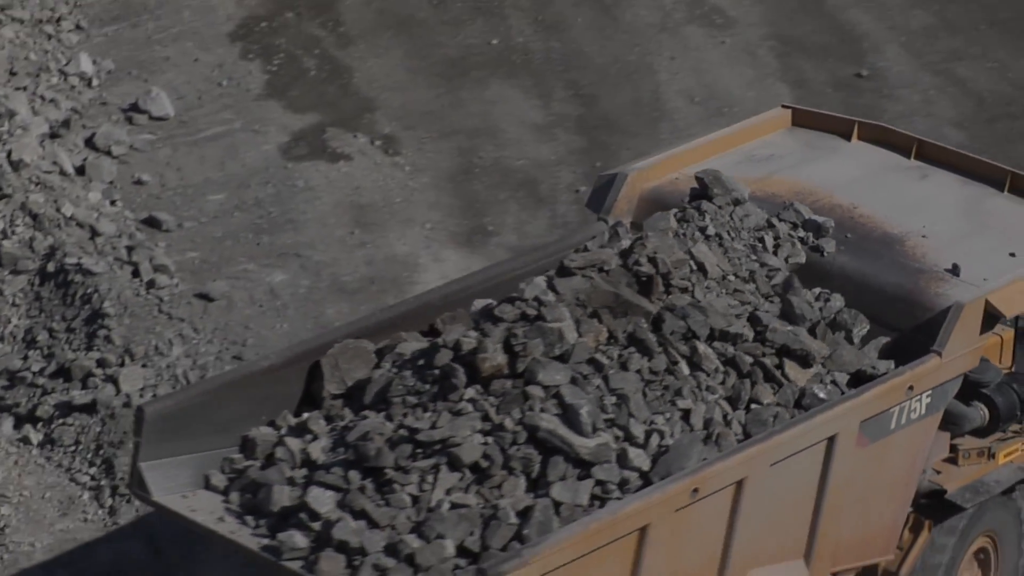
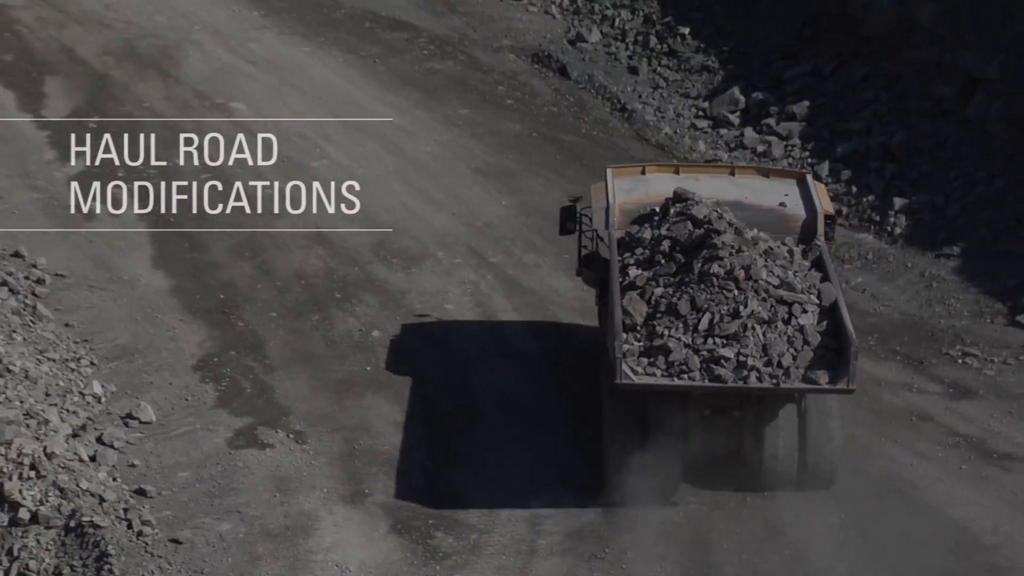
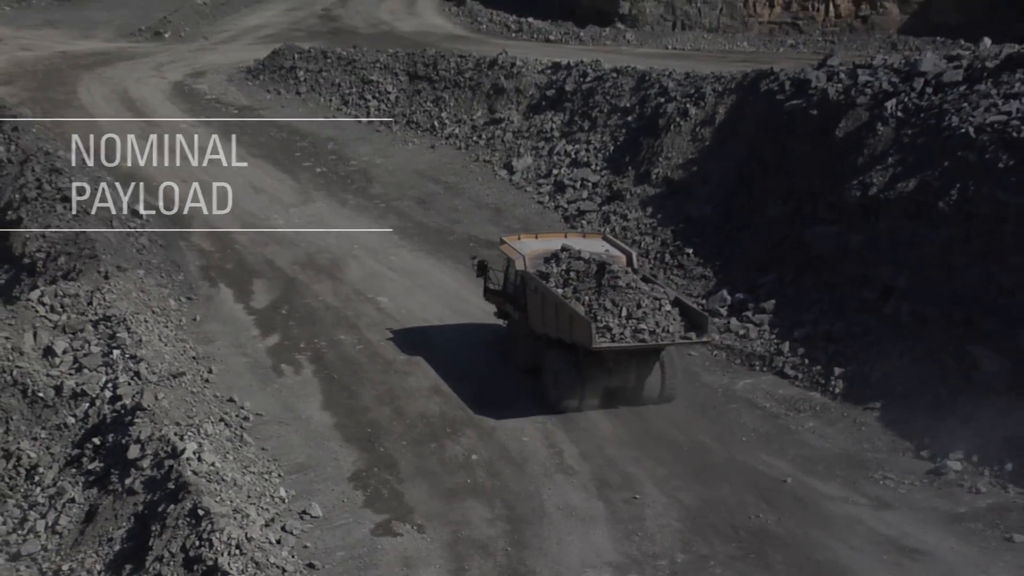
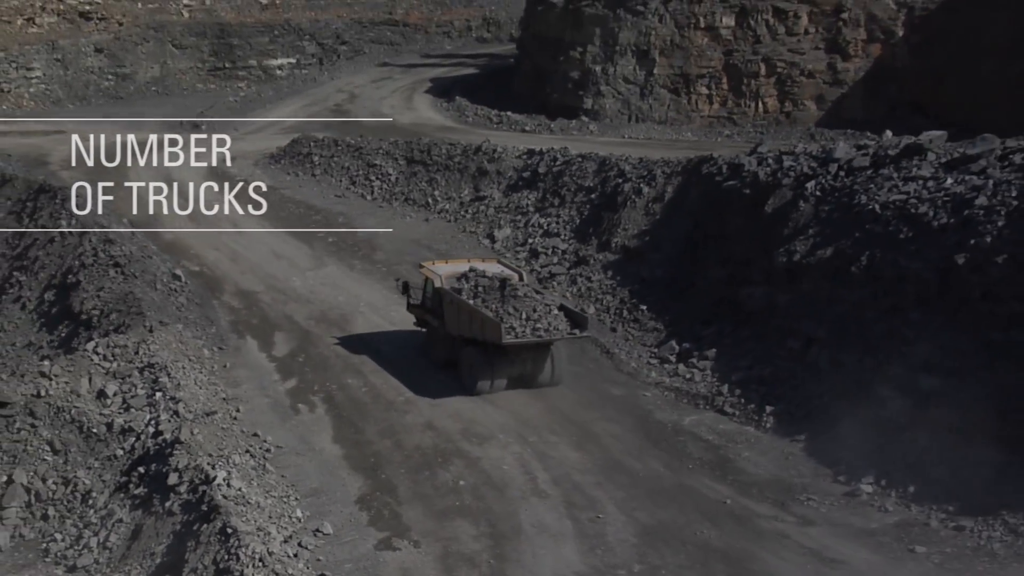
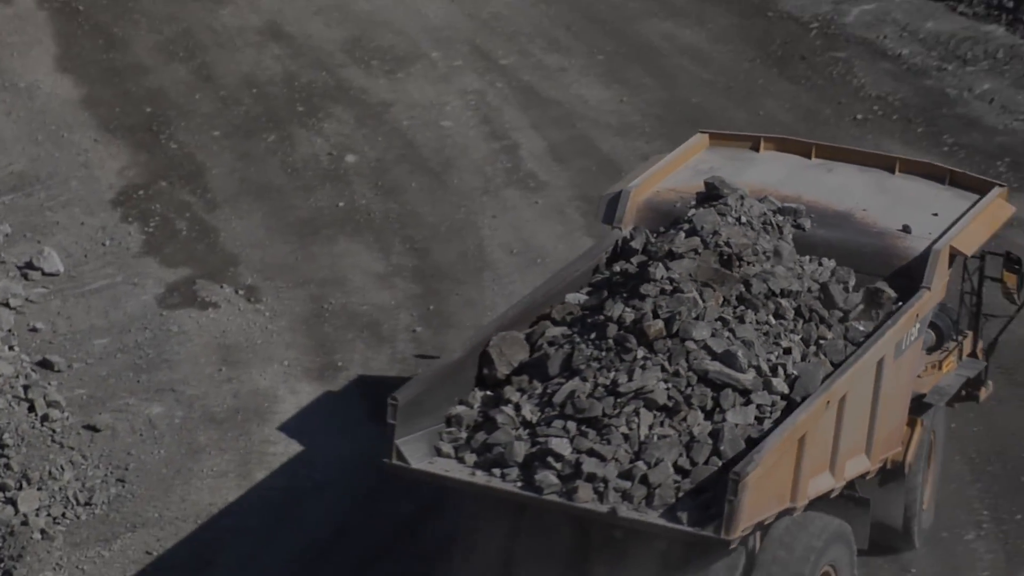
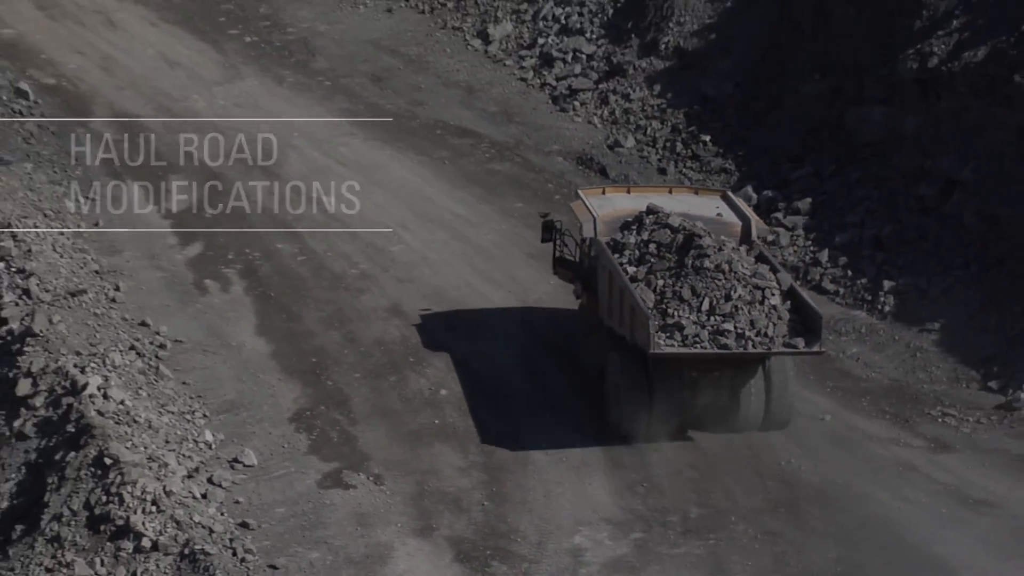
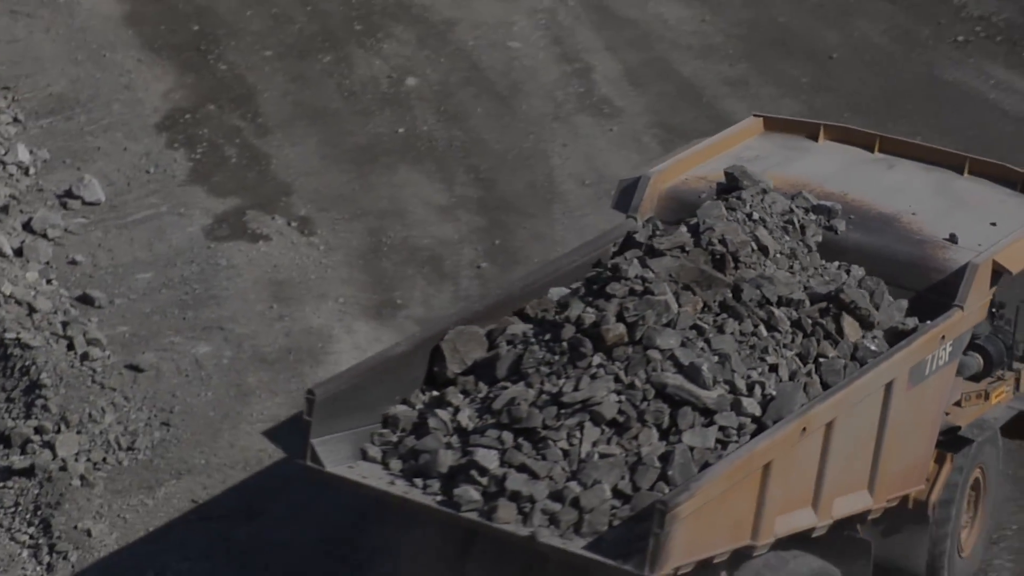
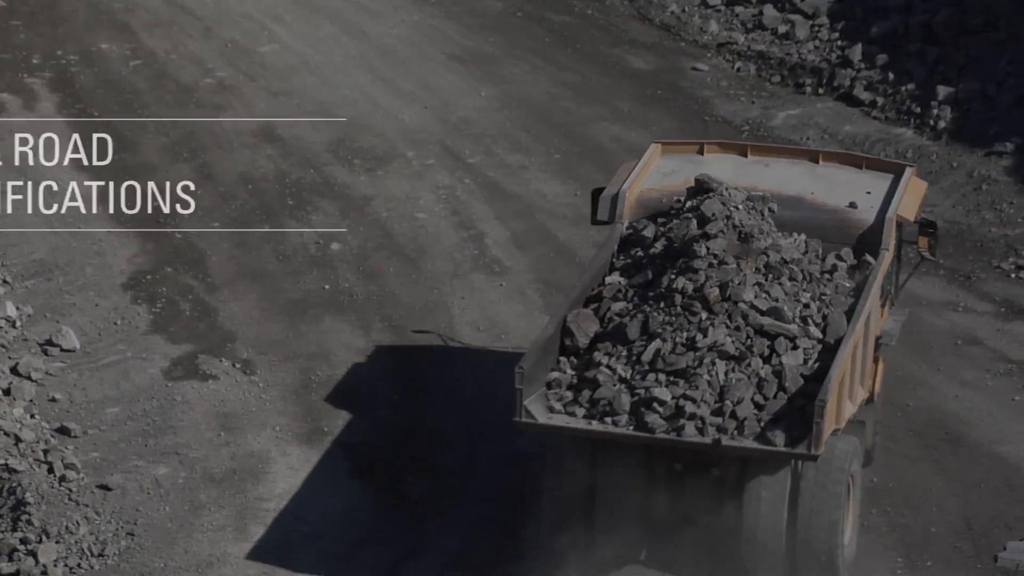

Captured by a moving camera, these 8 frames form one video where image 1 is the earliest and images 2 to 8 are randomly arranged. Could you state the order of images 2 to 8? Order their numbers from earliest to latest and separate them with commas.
7, 5, 8, 2, 6, 3, 4
